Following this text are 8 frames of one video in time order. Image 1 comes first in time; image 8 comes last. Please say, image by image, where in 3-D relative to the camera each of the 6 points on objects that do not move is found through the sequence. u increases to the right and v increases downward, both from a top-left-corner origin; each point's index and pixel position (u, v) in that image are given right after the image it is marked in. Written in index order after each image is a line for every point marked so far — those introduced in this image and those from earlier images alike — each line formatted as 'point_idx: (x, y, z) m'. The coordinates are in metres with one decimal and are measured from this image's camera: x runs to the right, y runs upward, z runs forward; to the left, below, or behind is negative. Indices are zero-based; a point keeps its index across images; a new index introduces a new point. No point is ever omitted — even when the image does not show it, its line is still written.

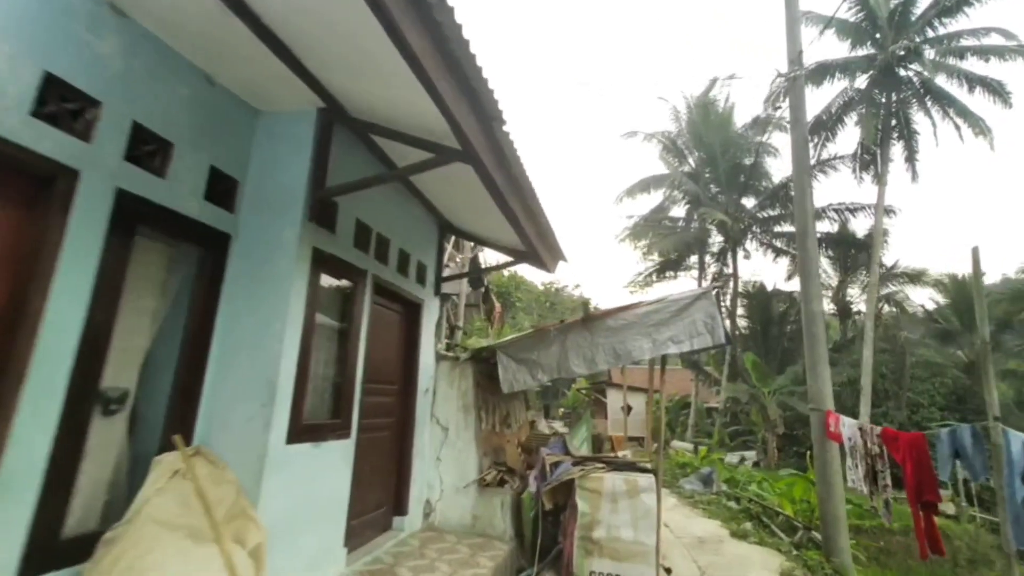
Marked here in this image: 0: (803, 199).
0: (+4.7, +1.4, +7.1) m
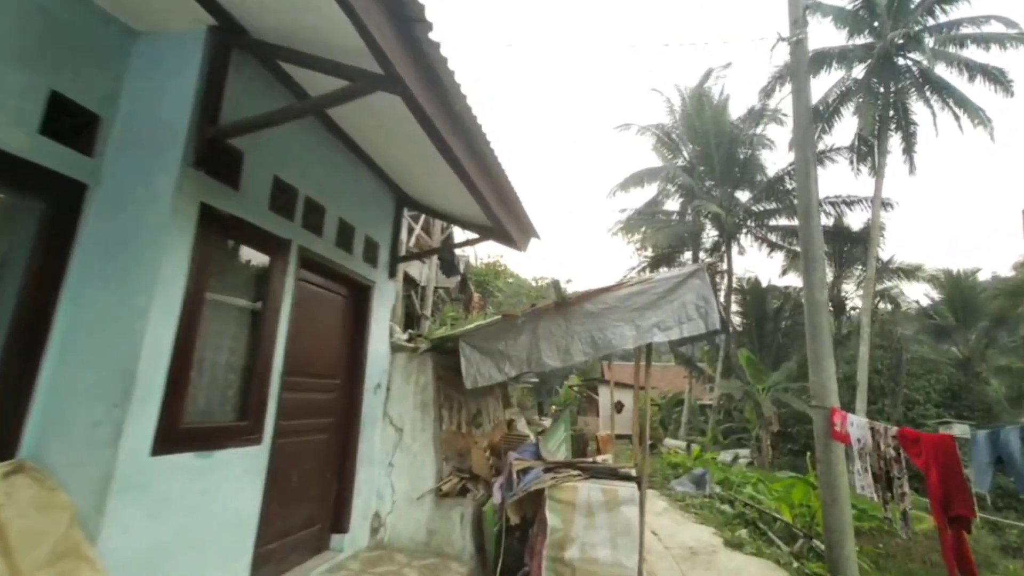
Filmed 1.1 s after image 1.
0: (+4.3, +1.6, +6.5) m
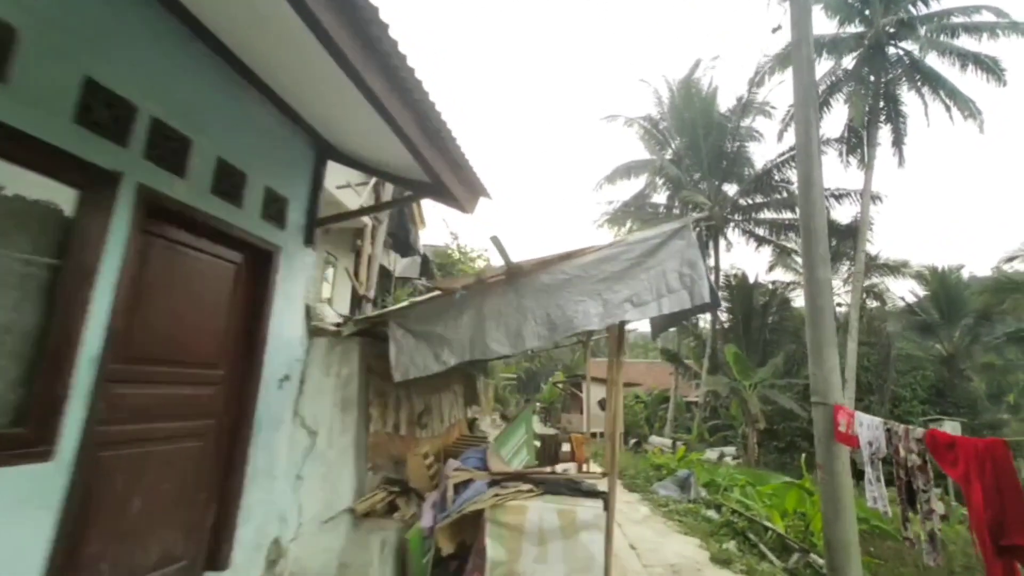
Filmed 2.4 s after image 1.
0: (+3.7, +1.8, +5.7) m
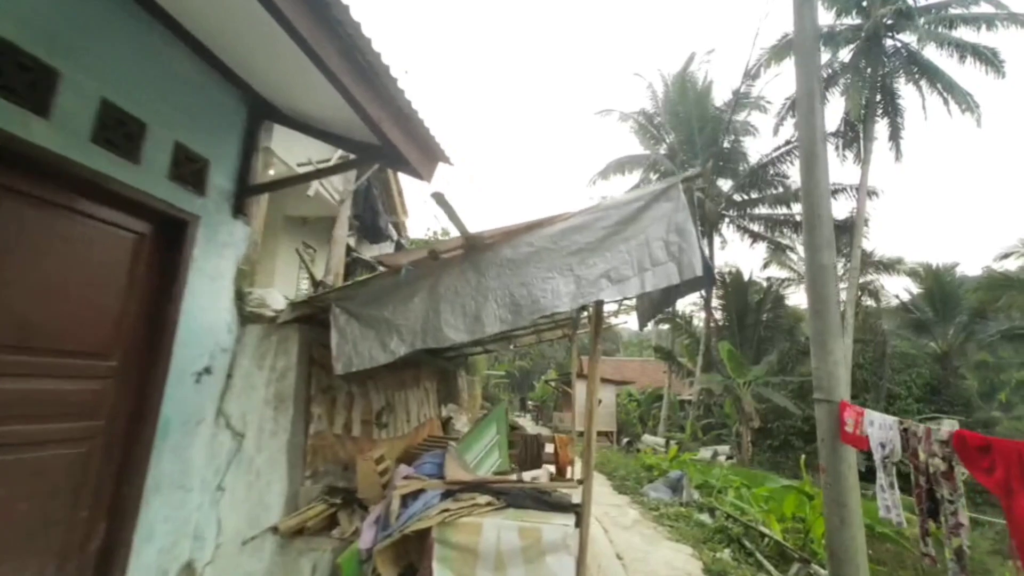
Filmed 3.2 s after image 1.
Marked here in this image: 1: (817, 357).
0: (+3.4, +2.0, +5.2) m
1: (+3.3, -0.7, +4.8) m
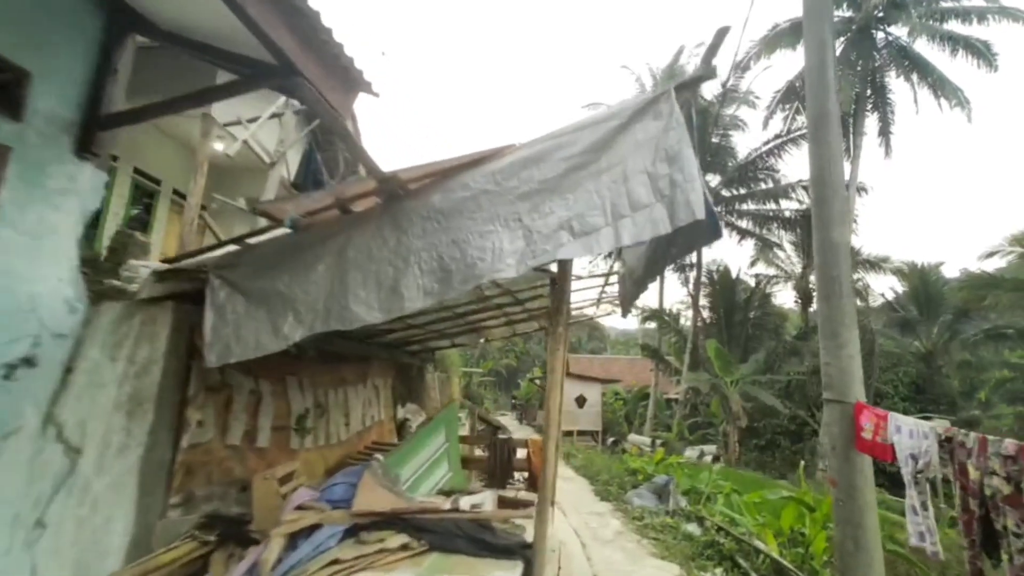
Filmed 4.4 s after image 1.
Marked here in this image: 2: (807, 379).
0: (+3.1, +2.2, +4.4) m
1: (+2.9, -0.6, +4.1) m
2: (+10.9, -3.4, +16.5) m
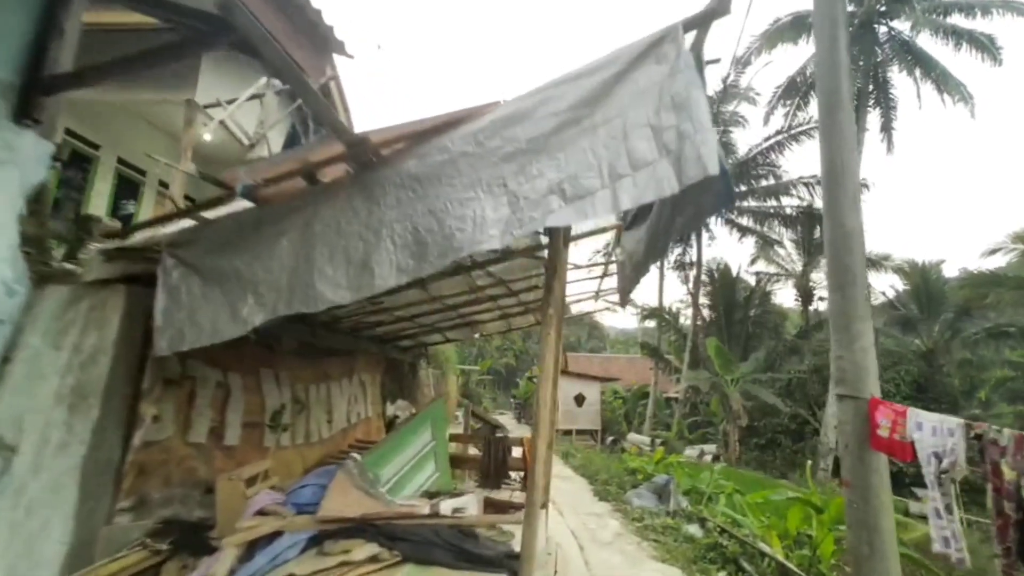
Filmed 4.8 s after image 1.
0: (+3.0, +2.3, +4.2) m
1: (+2.8, -0.5, +3.9) m
2: (+10.8, -3.3, +16.3) m
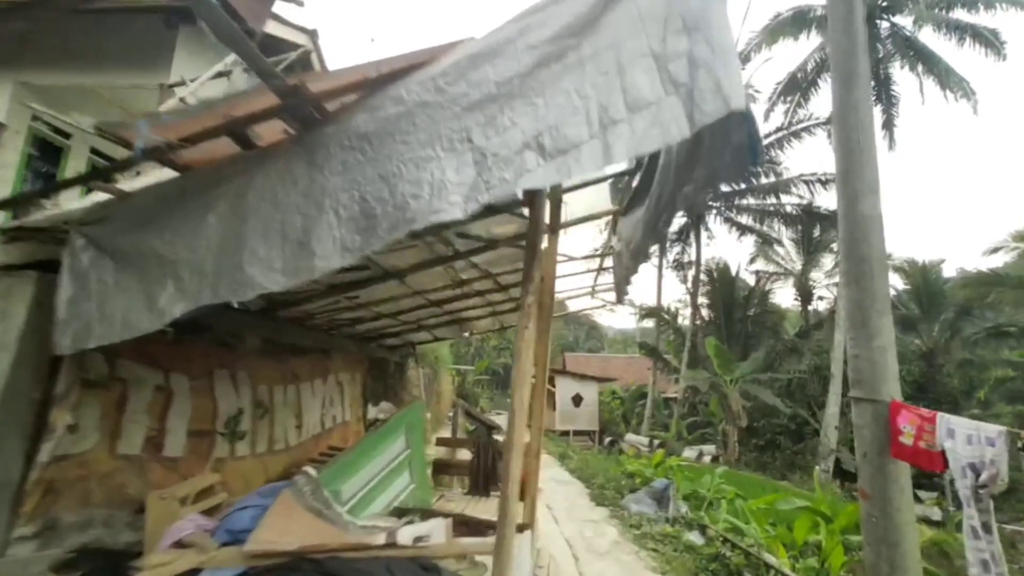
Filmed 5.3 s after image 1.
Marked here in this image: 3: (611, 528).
0: (+2.9, +2.3, +3.9) m
1: (+2.7, -0.4, +3.5) m
2: (+10.6, -3.2, +16.0) m
3: (+1.6, -3.9, +7.2) m
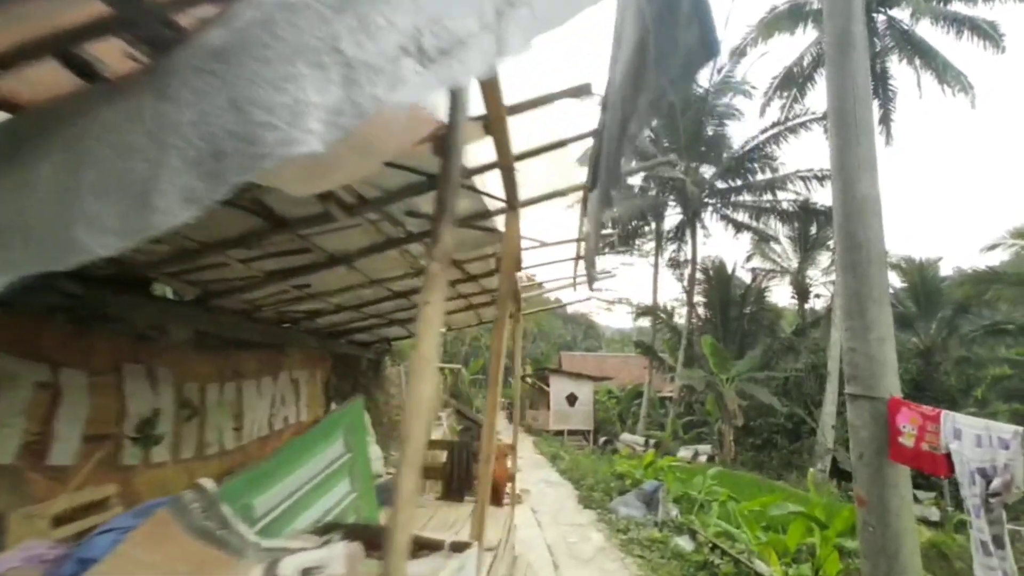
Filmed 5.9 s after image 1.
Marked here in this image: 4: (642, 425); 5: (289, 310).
0: (+2.6, +2.4, +3.6) m
1: (+2.4, -0.3, +3.2) m
2: (+10.3, -3.1, +15.7) m
3: (+1.3, -3.8, +6.9) m
4: (+5.1, -5.4, +17.7) m
5: (-1.9, -0.2, +3.9) m
